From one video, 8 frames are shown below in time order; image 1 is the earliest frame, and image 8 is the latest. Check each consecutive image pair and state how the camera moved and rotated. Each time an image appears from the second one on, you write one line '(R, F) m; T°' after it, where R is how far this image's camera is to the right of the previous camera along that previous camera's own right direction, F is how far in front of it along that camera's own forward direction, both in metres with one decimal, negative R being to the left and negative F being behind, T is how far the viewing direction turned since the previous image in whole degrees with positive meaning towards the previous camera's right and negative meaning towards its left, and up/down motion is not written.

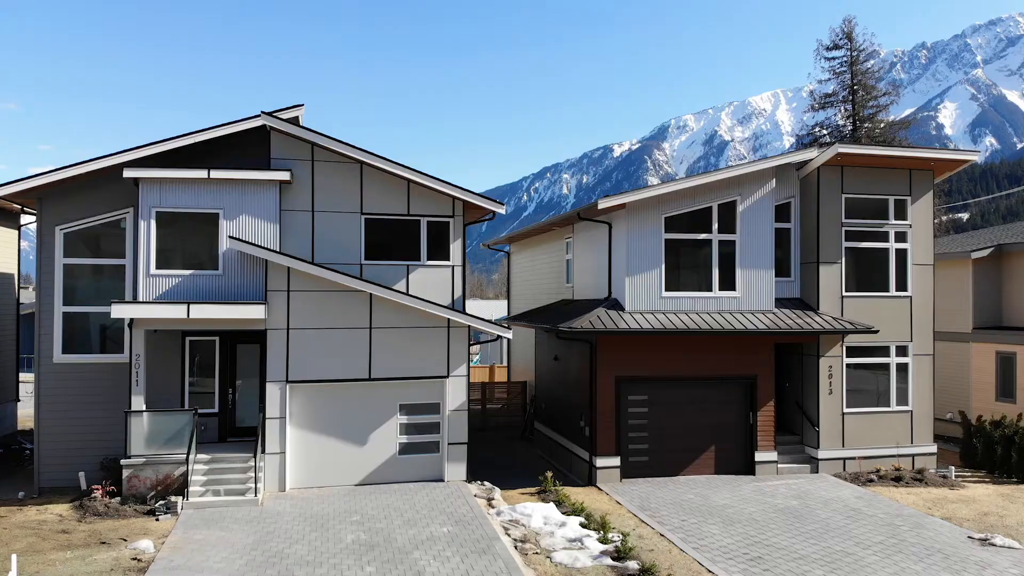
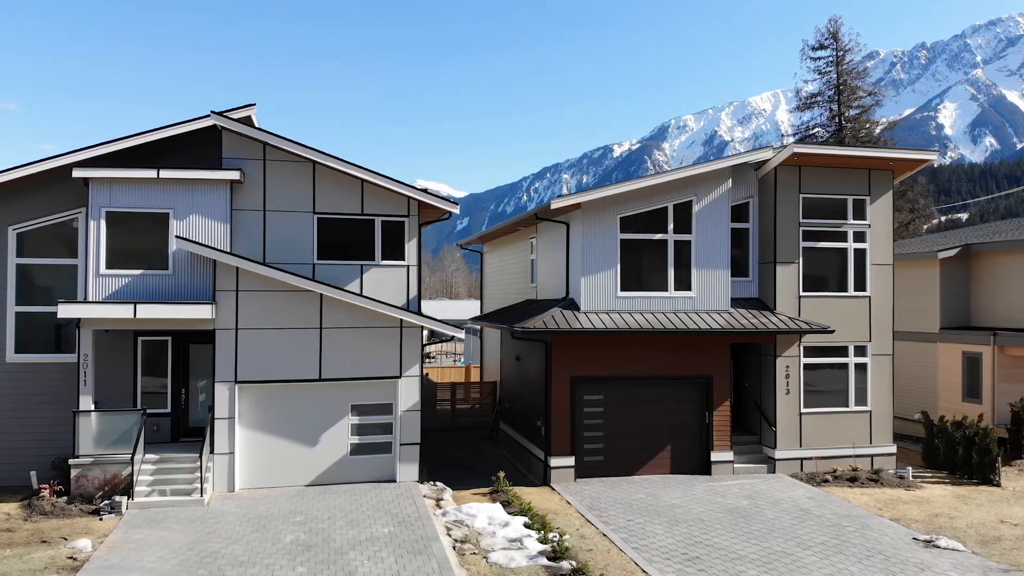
(+0.8, 0.0) m; 0°
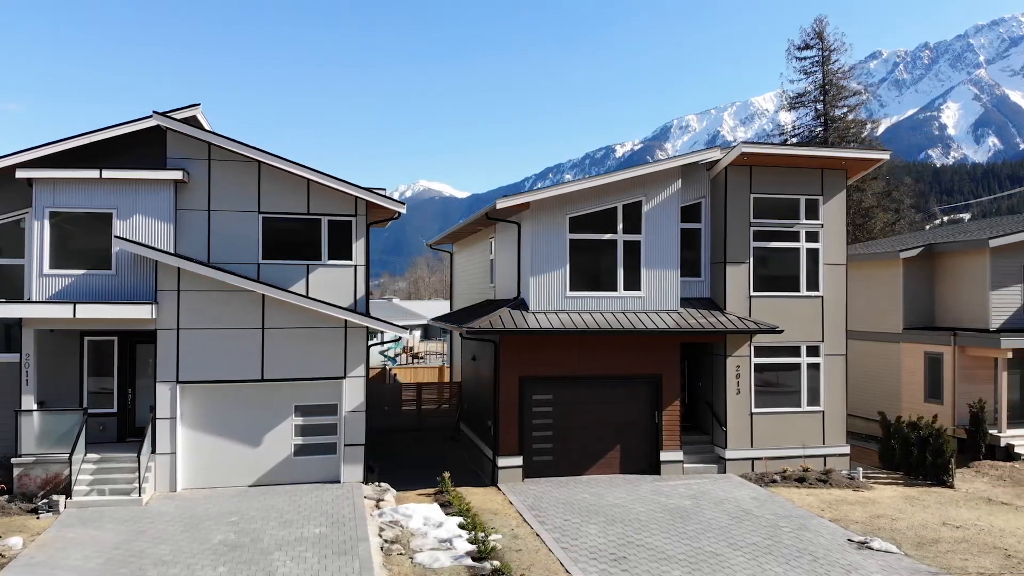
(+1.0, 0.0) m; 0°
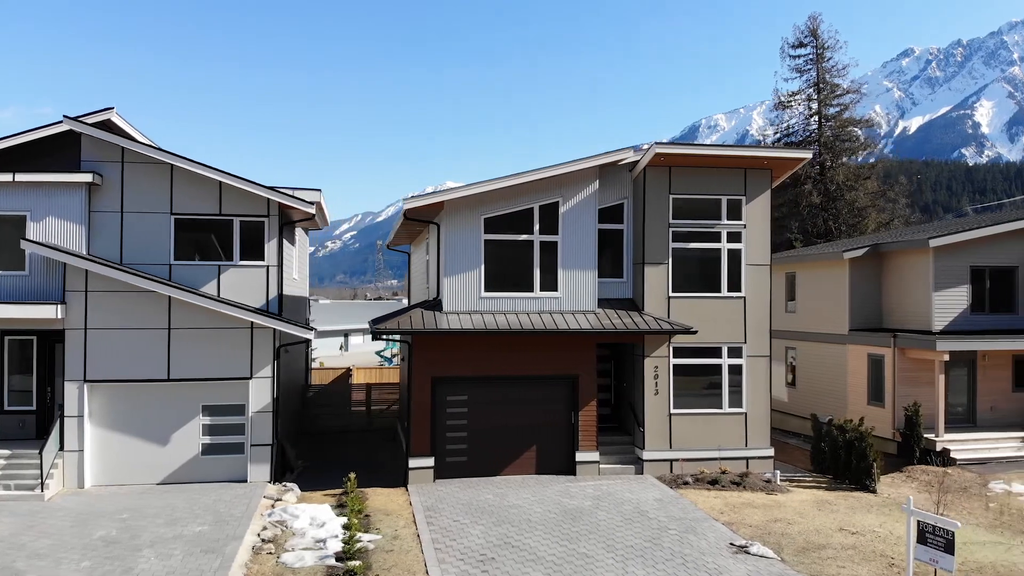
(+2.1, 0.0) m; -2°
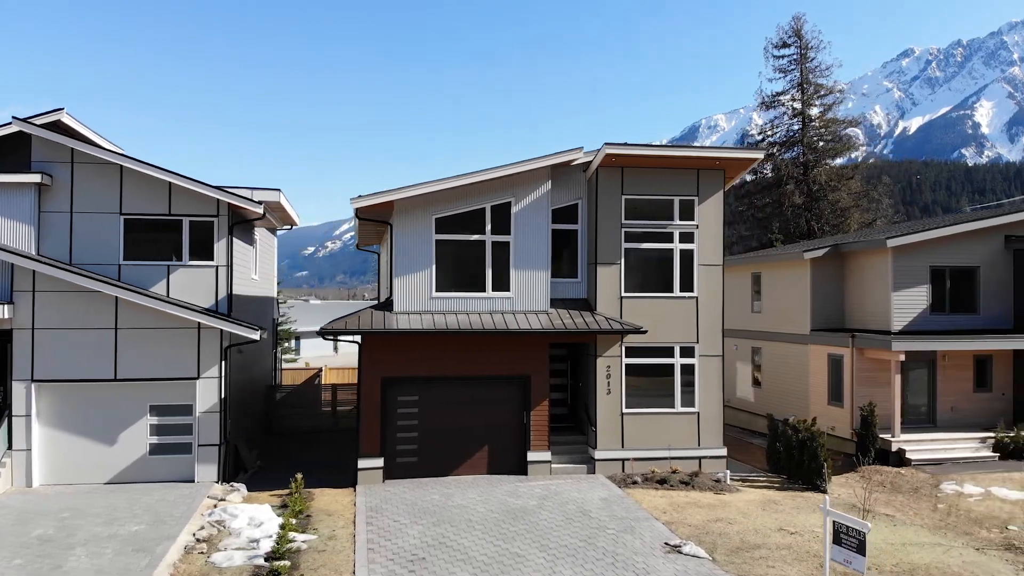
(+0.9, 0.0) m; 0°
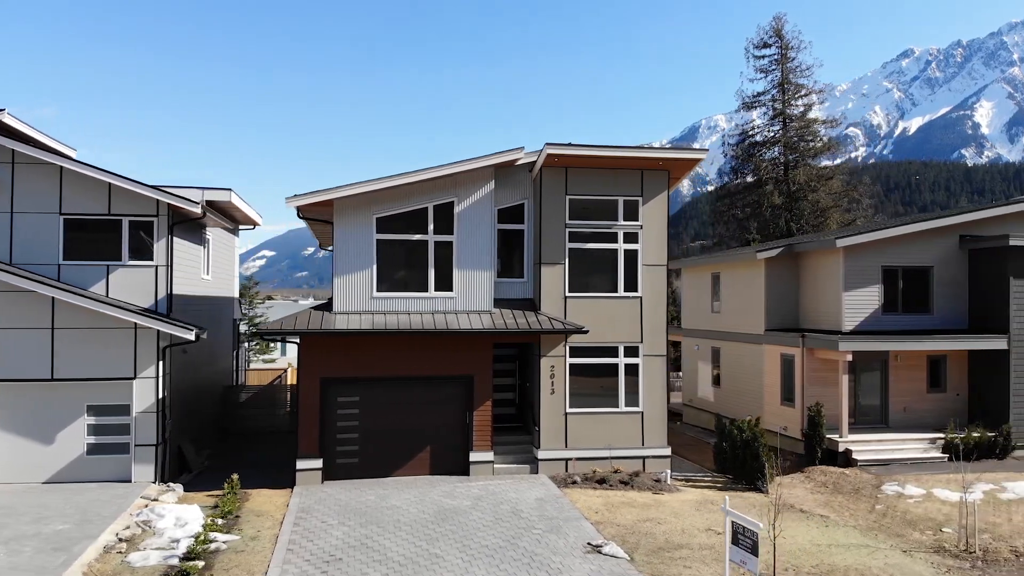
(+1.1, 0.0) m; 0°
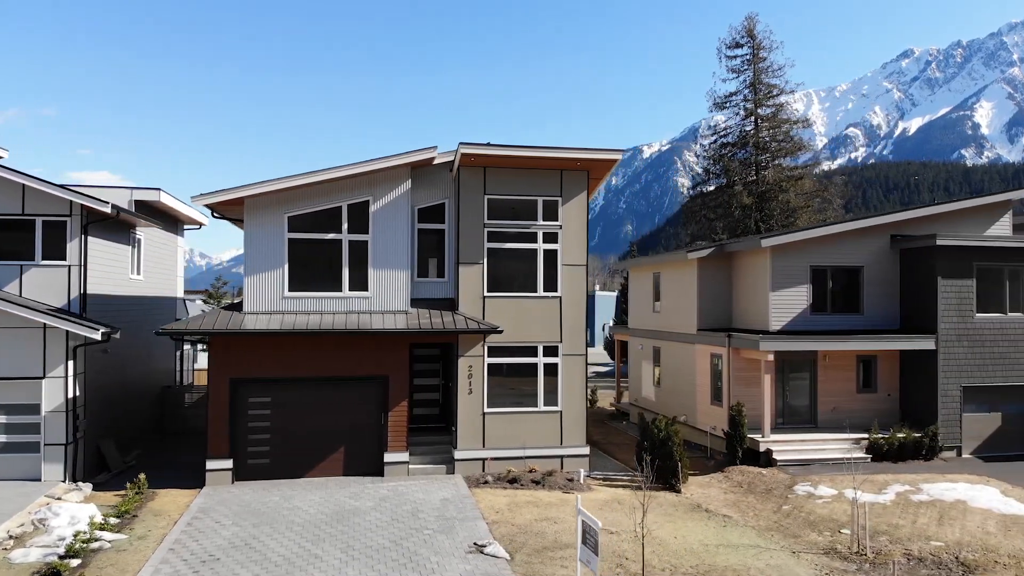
(+1.6, 0.0) m; 0°
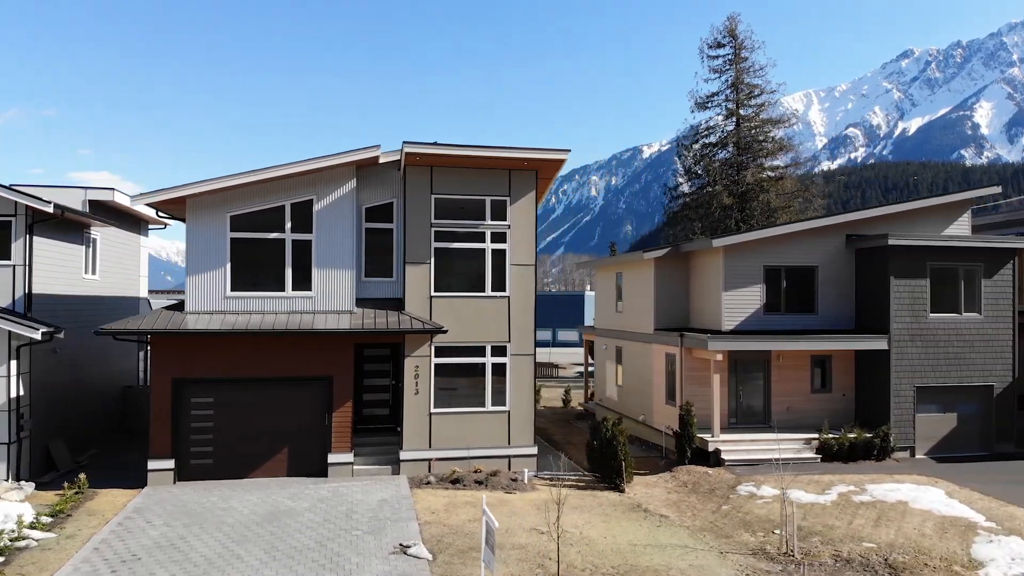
(+1.0, 0.0) m; 0°
